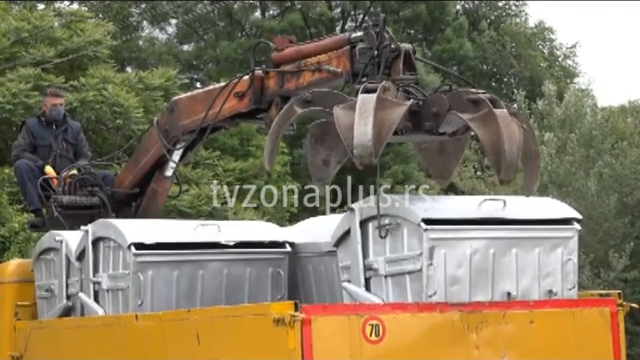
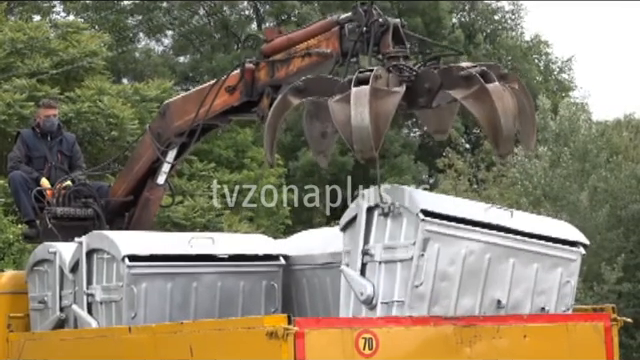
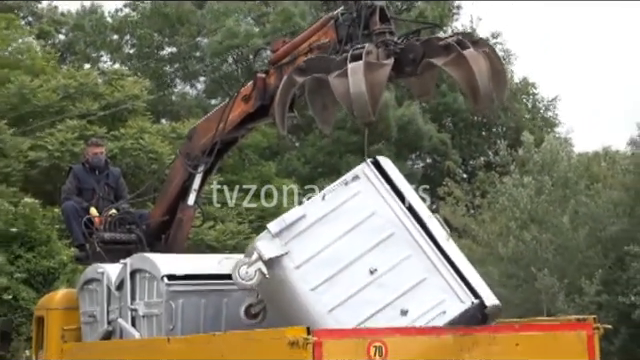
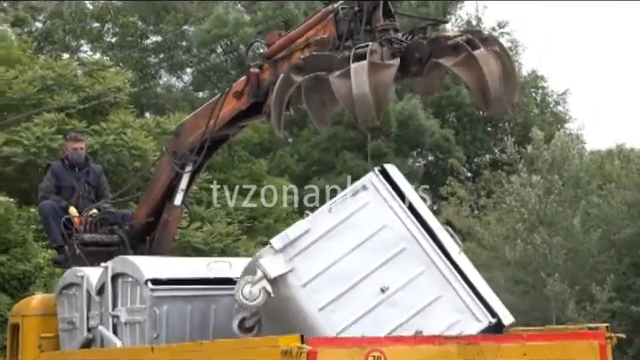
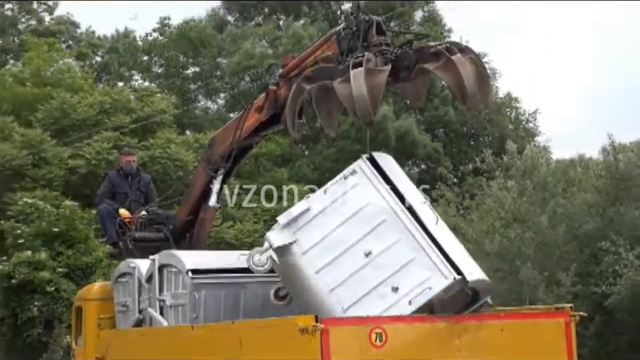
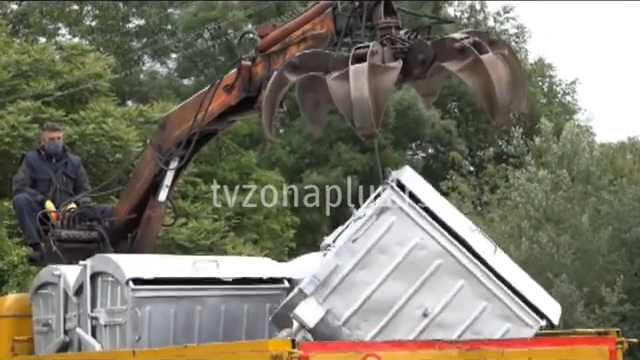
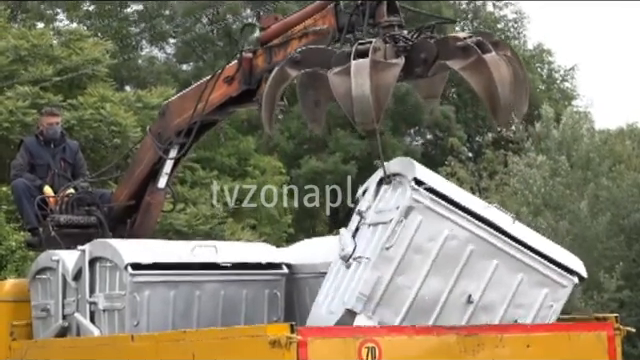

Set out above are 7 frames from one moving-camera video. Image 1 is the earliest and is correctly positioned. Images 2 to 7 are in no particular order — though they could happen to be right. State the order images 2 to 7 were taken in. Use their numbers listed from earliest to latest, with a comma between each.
2, 7, 6, 4, 3, 5
